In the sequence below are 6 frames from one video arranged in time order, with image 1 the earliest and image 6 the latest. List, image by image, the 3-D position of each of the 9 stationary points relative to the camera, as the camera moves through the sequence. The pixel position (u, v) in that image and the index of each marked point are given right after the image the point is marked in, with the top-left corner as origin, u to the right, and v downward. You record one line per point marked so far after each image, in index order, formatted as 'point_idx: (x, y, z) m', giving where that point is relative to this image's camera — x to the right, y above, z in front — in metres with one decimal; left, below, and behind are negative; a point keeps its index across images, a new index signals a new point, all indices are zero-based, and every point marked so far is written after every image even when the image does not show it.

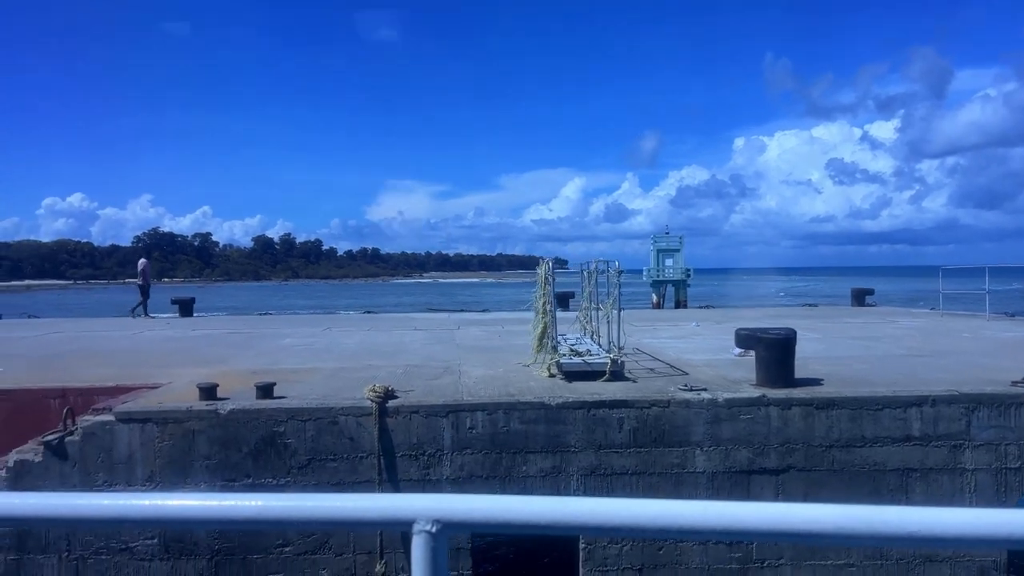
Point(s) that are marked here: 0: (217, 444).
0: (-3.0, -1.6, +8.3) m
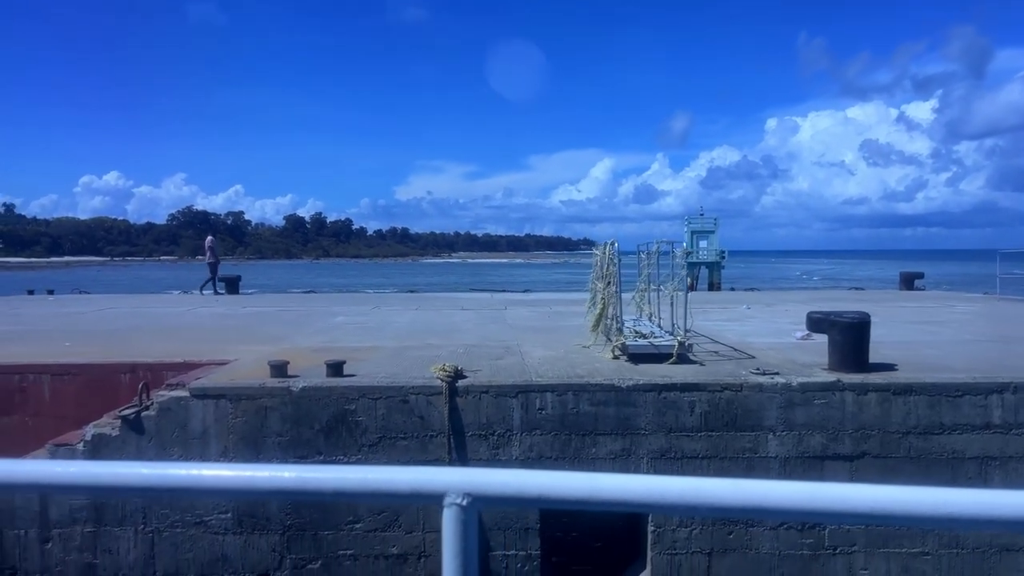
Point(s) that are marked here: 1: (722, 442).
0: (-2.3, -1.3, +8.3) m
1: (+2.1, -1.6, +8.3) m
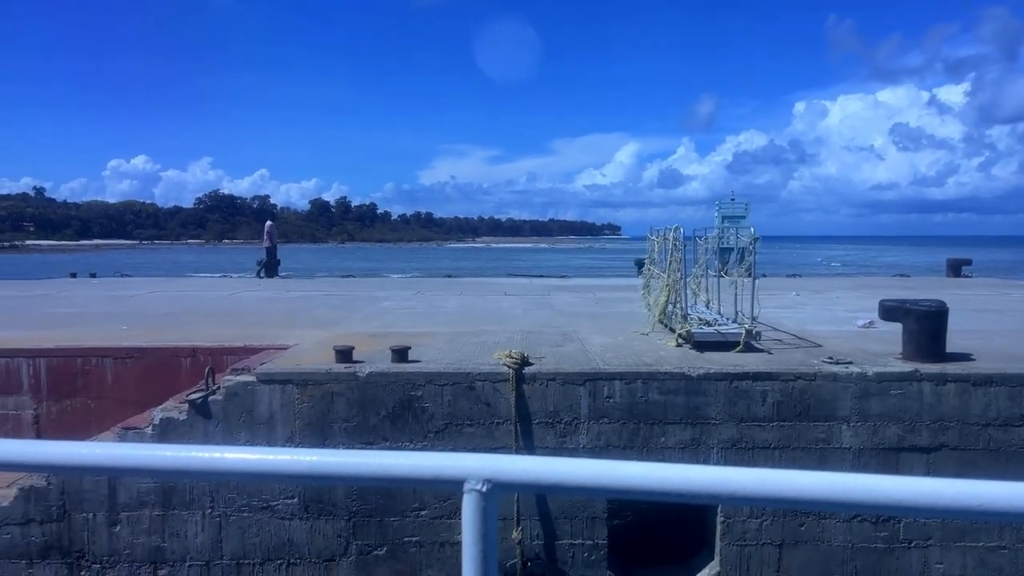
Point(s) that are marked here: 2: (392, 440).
0: (-1.6, -1.2, +8.3) m
1: (+2.8, -1.4, +8.2) m
2: (-1.2, -1.5, +8.3) m
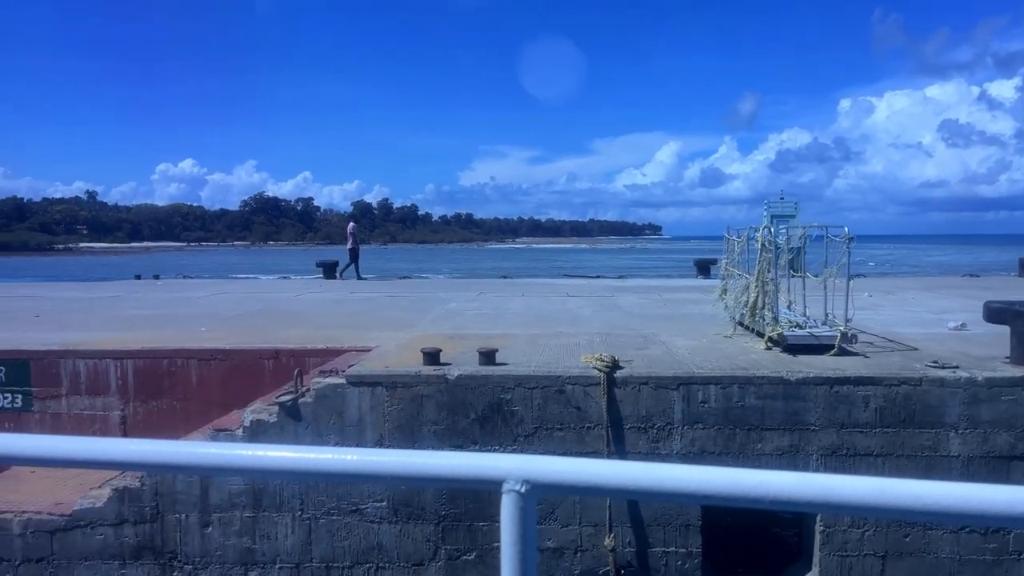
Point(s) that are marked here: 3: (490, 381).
0: (-0.7, -1.2, +8.2) m
1: (+3.7, -1.4, +7.9) m
2: (-0.3, -1.6, +8.2) m
3: (-0.2, -0.9, +8.1) m
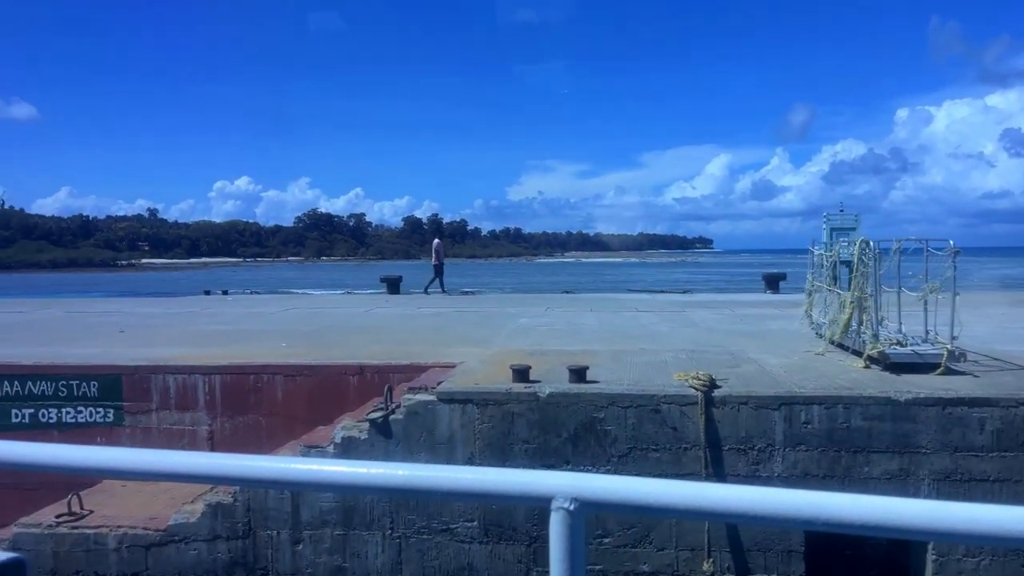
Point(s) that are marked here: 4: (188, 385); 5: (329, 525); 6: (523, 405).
0: (+0.2, -1.4, +8.0) m
1: (+4.6, -1.6, +7.5) m
2: (+0.6, -1.7, +8.0) m
3: (+0.7, -1.1, +8.0) m
4: (-4.0, -1.2, +10.1) m
5: (-1.9, -2.4, +8.3) m
6: (+0.1, -1.2, +8.0) m
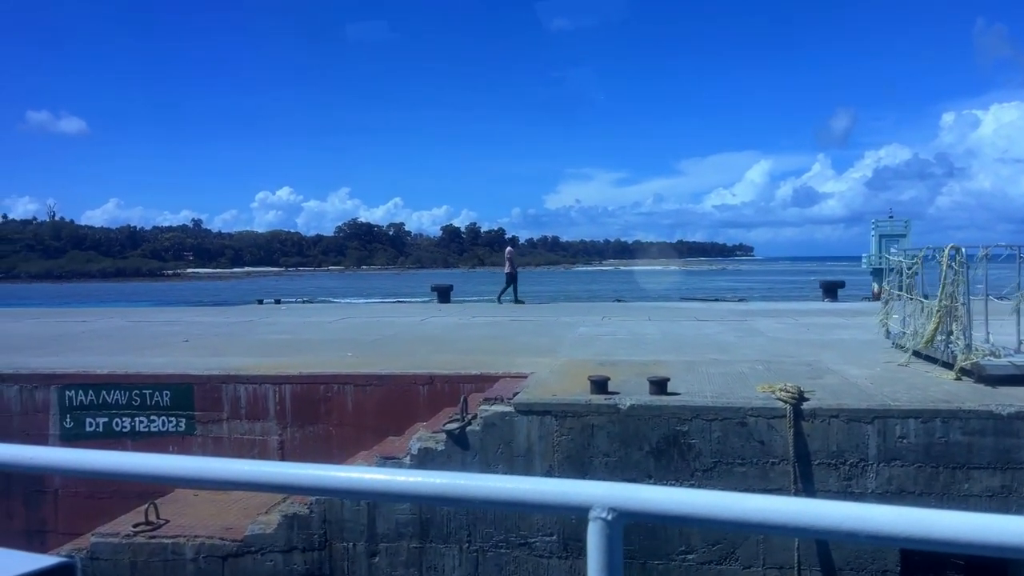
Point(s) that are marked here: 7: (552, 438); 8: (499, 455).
0: (+1.0, -1.5, +7.8) m
1: (+5.3, -1.7, +7.1) m
2: (+1.4, -1.8, +7.8) m
3: (+1.5, -1.2, +7.8) m
4: (-3.1, -1.3, +10.1) m
5: (-1.1, -2.5, +8.2) m
6: (+0.9, -1.2, +7.9) m
7: (+0.4, -1.5, +8.0) m
8: (-0.1, -1.6, +8.0) m
